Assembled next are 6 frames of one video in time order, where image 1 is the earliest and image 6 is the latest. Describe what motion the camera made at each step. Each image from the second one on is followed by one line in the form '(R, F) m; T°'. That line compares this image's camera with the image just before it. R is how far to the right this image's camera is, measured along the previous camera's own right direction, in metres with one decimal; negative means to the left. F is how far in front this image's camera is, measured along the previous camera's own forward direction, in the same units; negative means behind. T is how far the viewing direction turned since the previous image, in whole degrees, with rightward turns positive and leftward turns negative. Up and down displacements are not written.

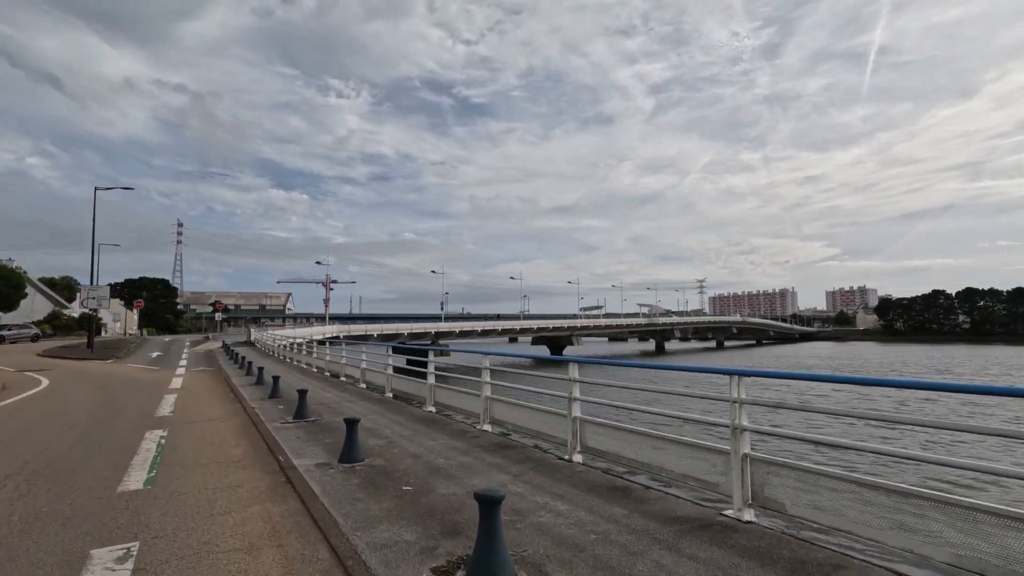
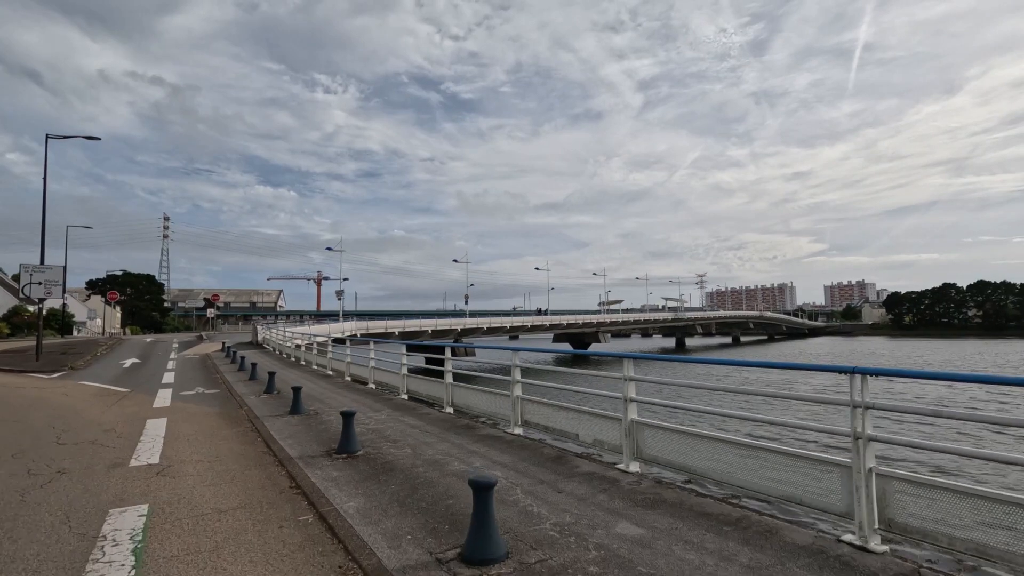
(-1.1, +1.8) m; +1°
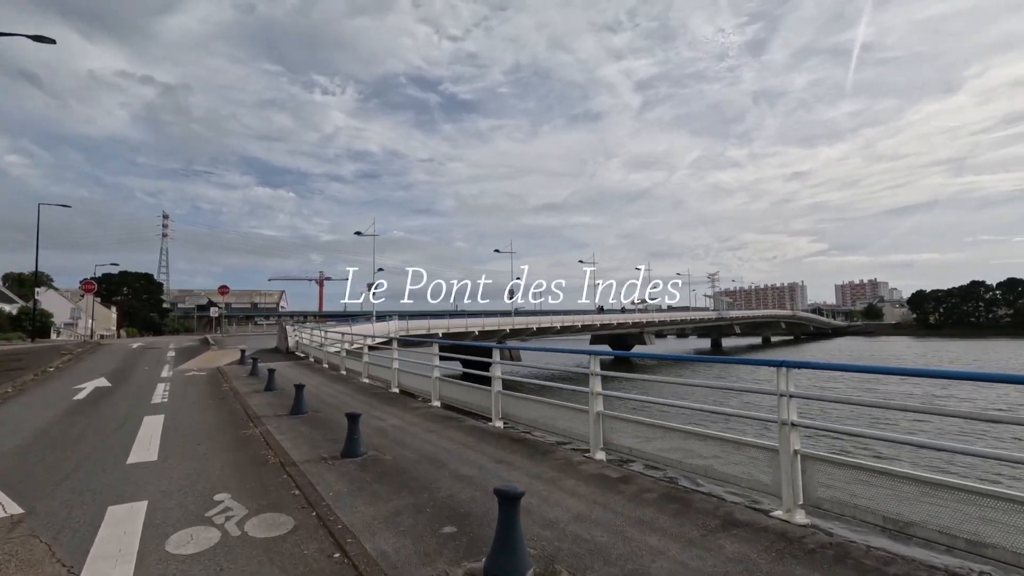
(-1.1, +1.9) m; 0°
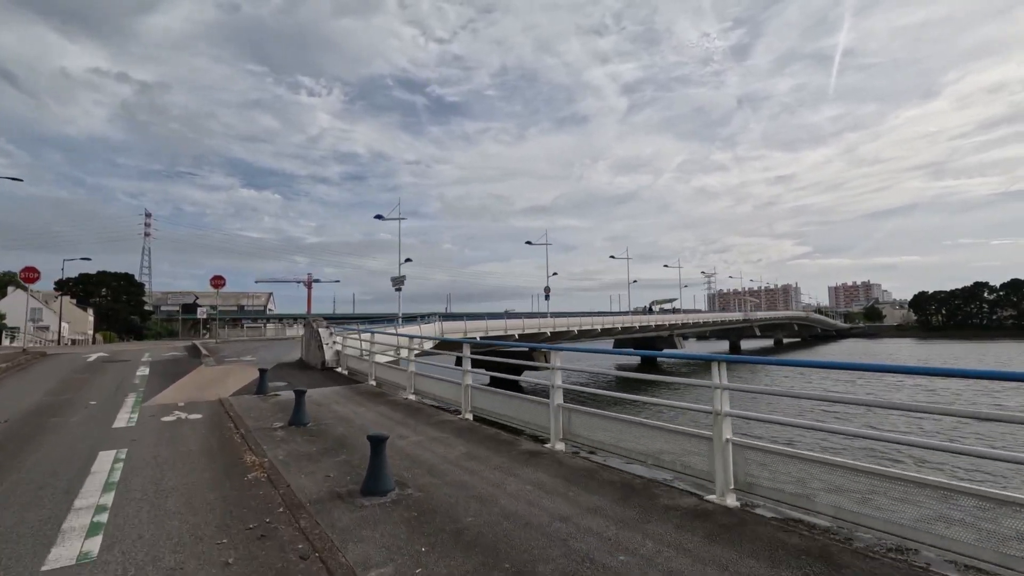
(-0.9, +1.6) m; +1°
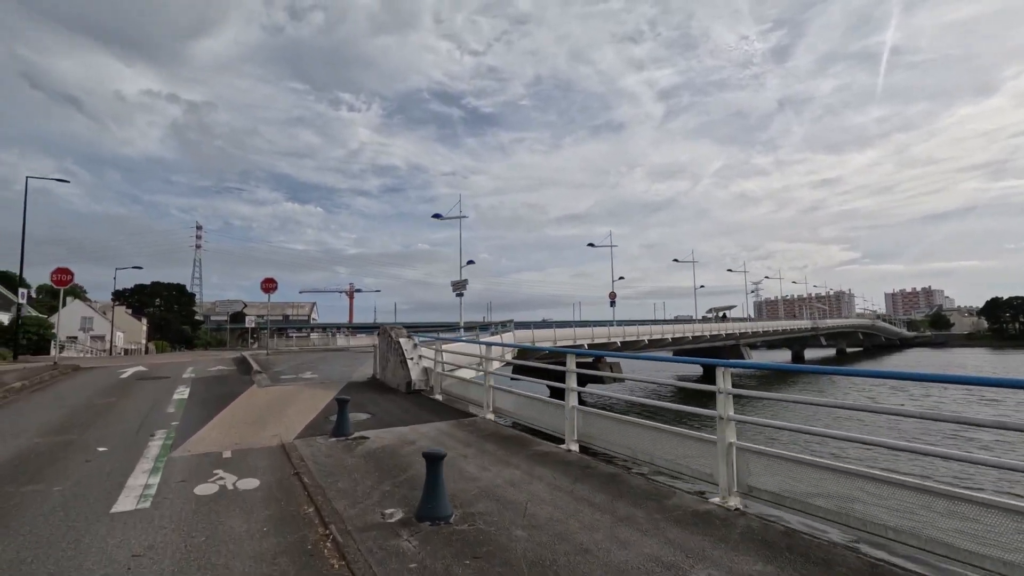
(-0.5, +0.8) m; -4°
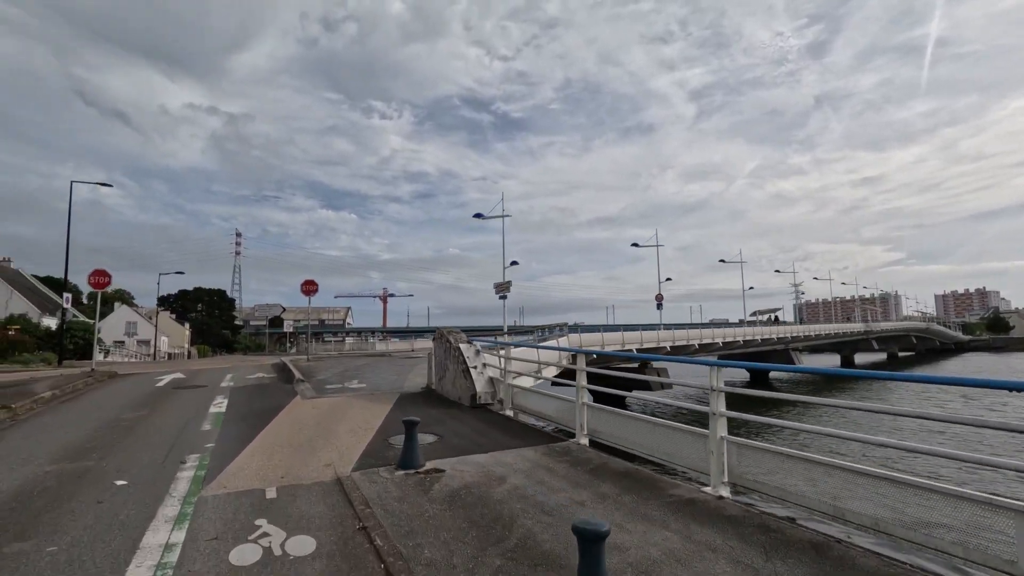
(-0.2, +0.3) m; -3°
